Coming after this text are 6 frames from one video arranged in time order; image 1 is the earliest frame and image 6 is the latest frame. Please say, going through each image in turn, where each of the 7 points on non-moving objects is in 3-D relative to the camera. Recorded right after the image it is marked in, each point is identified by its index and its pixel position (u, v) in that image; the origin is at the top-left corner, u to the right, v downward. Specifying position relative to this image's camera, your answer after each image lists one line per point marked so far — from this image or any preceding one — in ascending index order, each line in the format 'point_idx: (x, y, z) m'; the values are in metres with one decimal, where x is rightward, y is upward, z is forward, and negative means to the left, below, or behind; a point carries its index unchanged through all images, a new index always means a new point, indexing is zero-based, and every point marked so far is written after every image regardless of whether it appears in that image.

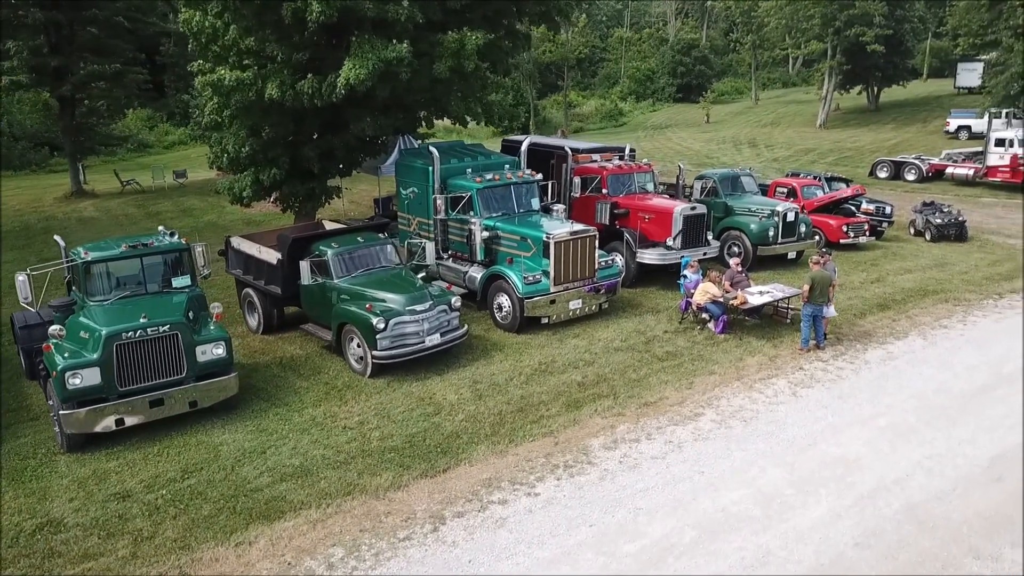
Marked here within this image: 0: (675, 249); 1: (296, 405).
0: (+2.7, +0.7, +13.8) m
1: (-2.6, -1.4, +9.7) m
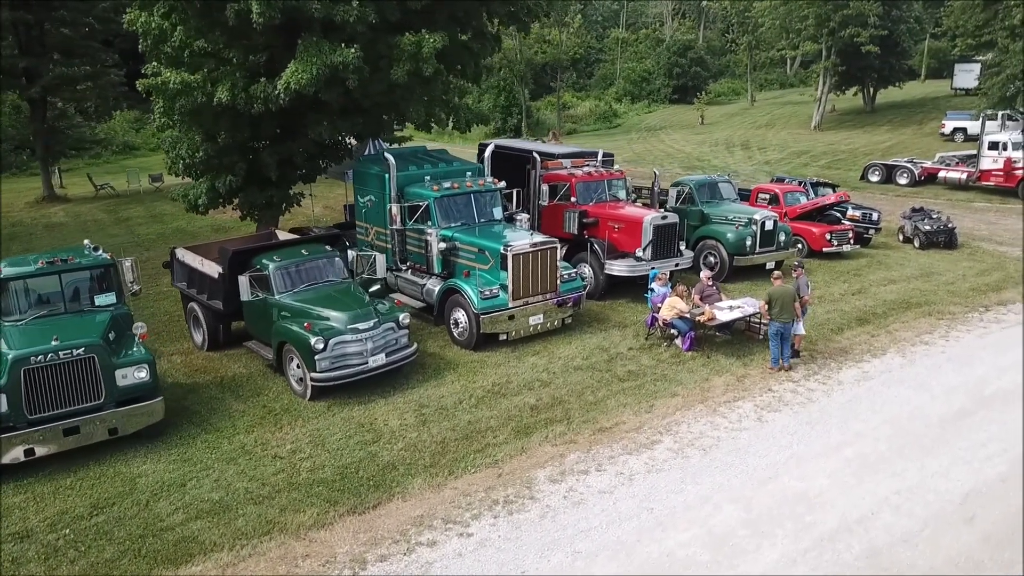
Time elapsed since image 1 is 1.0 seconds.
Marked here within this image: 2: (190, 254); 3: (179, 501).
0: (+2.1, +0.4, +13.2) m
1: (-3.2, -1.6, +9.1) m
2: (-4.7, +0.5, +11.6) m
3: (-3.2, -2.0, +7.7) m
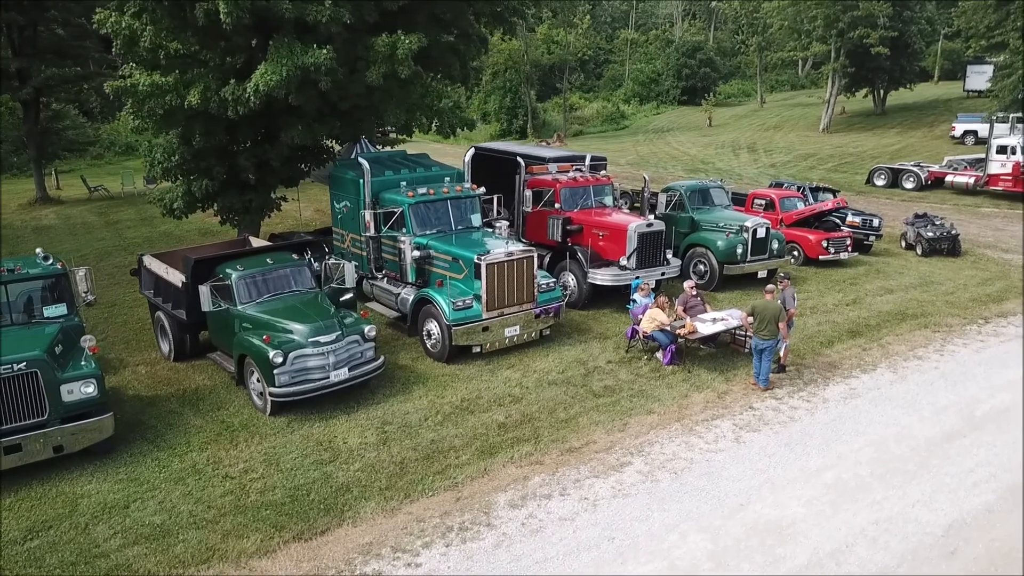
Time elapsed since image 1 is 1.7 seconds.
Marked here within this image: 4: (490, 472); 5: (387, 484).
0: (+1.8, +0.3, +12.7) m
1: (-3.6, -1.7, +8.7) m
2: (-5.0, +0.4, +11.3) m
3: (-3.6, -2.2, +7.4) m
4: (-0.2, -1.9, +8.2) m
5: (-1.2, -1.9, +8.0) m
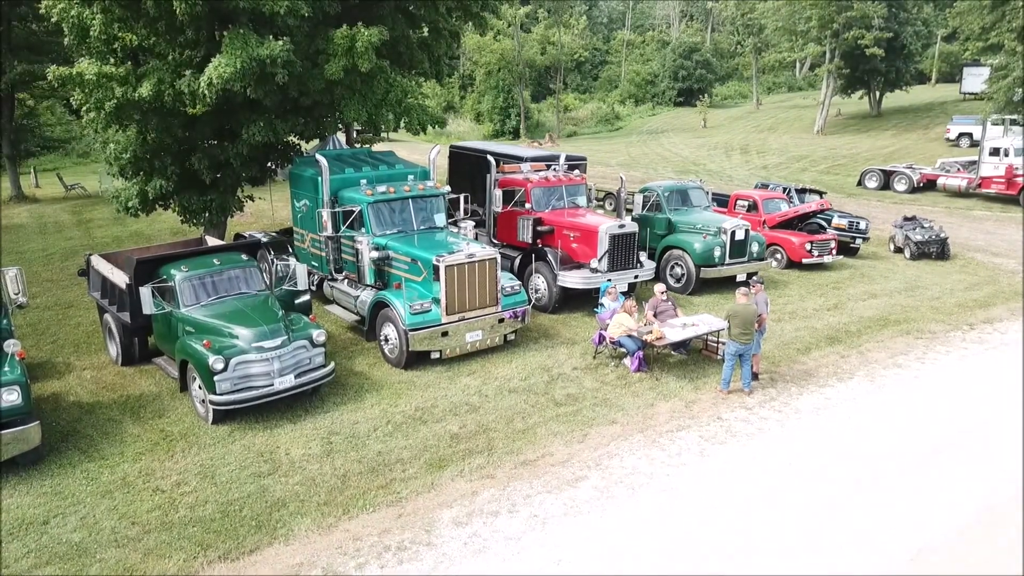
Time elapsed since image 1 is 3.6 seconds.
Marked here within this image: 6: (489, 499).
0: (+1.3, +0.2, +12.3) m
1: (-4.1, -1.7, +8.2) m
2: (-5.5, +0.4, +10.9) m
3: (-4.1, -2.2, +6.9) m
4: (-0.7, -1.9, +7.7) m
5: (-1.7, -2.0, +7.5) m
6: (-0.2, -2.0, +7.5) m
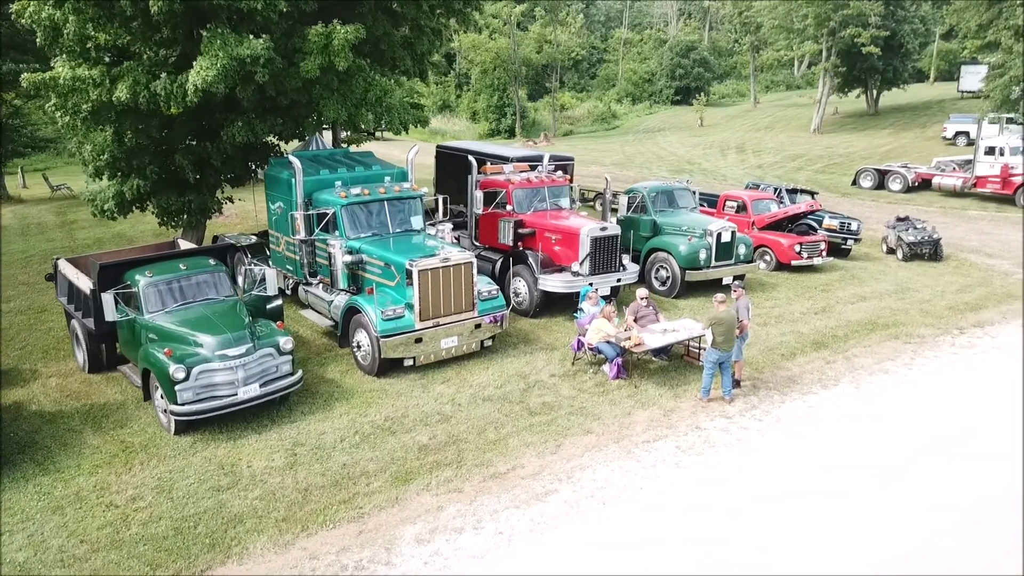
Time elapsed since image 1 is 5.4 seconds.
0: (+1.0, +0.2, +12.0) m
1: (-4.4, -1.8, +8.0) m
2: (-5.8, +0.3, +10.6) m
3: (-4.4, -2.2, +6.6) m
4: (-1.0, -2.0, +7.5) m
5: (-2.0, -2.0, +7.2) m
6: (-0.5, -2.0, +7.3) m
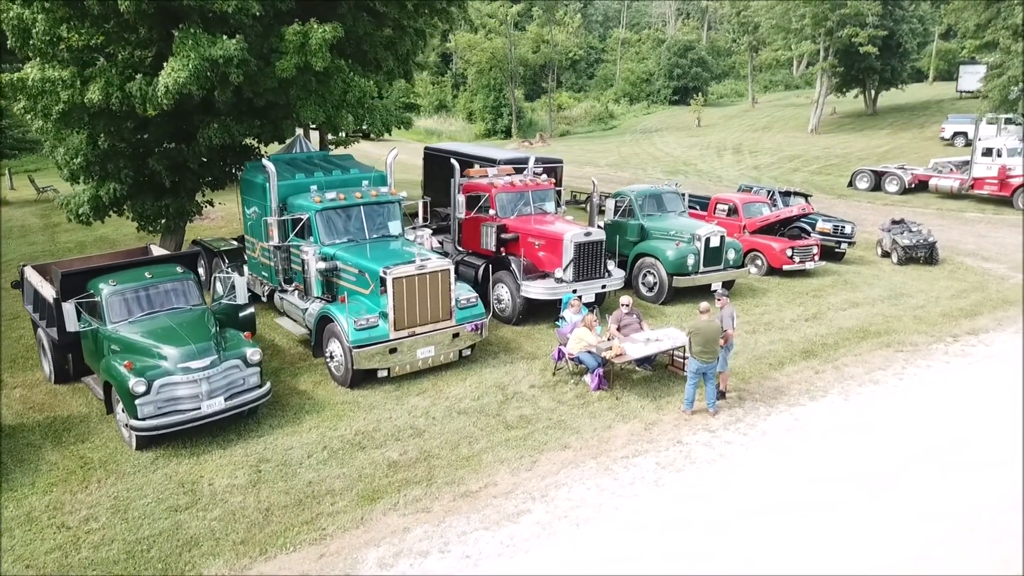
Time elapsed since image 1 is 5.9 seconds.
0: (+0.8, +0.1, +11.7) m
1: (-4.6, -1.9, +7.7) m
2: (-6.1, +0.2, +10.3) m
3: (-4.6, -2.3, +6.3) m
4: (-1.3, -2.1, +7.2) m
5: (-2.3, -2.1, +6.9) m
6: (-0.8, -2.1, +6.9) m
